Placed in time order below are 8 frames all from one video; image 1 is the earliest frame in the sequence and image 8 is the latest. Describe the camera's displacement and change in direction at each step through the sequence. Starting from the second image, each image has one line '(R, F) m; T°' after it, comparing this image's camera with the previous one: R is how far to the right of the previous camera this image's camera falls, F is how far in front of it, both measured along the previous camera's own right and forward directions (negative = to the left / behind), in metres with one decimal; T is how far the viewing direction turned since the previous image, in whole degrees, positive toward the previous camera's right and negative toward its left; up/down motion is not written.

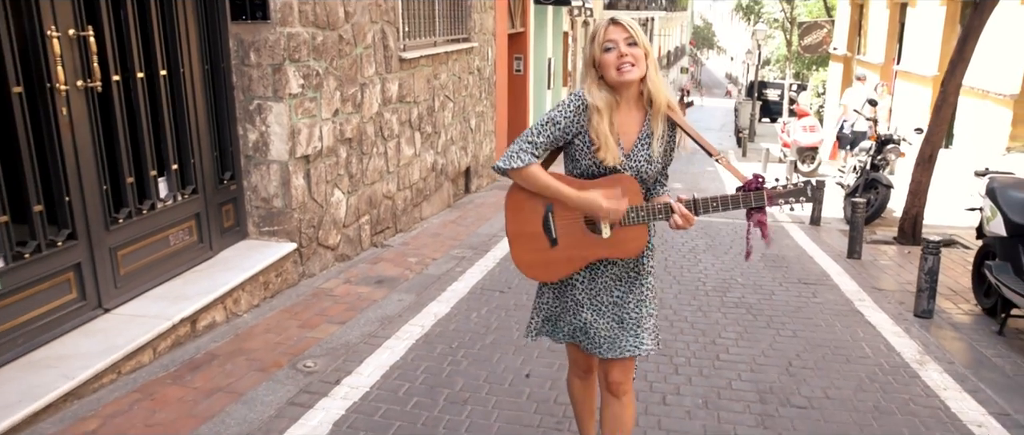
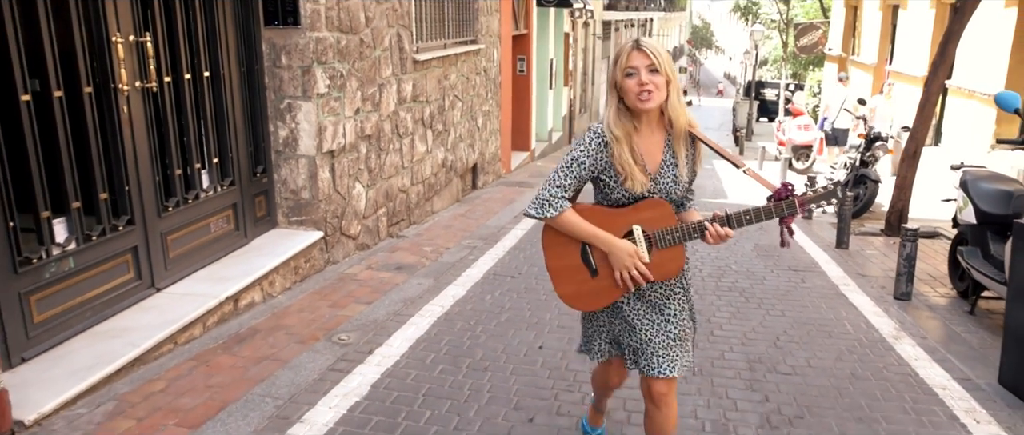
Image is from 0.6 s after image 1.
(-0.1, -0.5) m; 0°
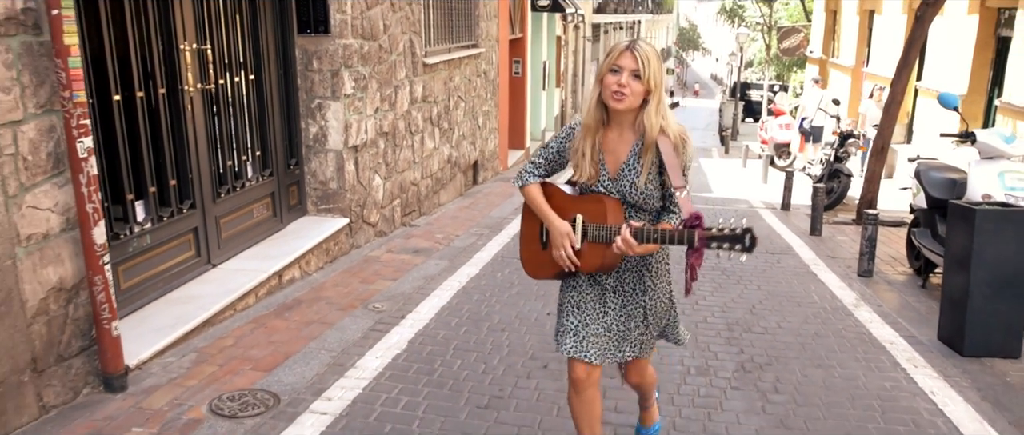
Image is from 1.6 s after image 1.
(-0.2, -0.7) m; +1°
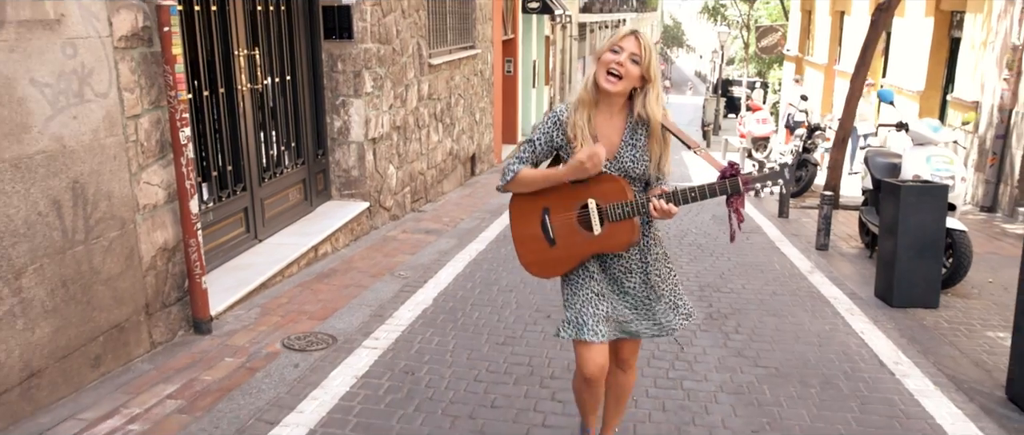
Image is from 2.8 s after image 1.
(-0.2, -0.9) m; +1°
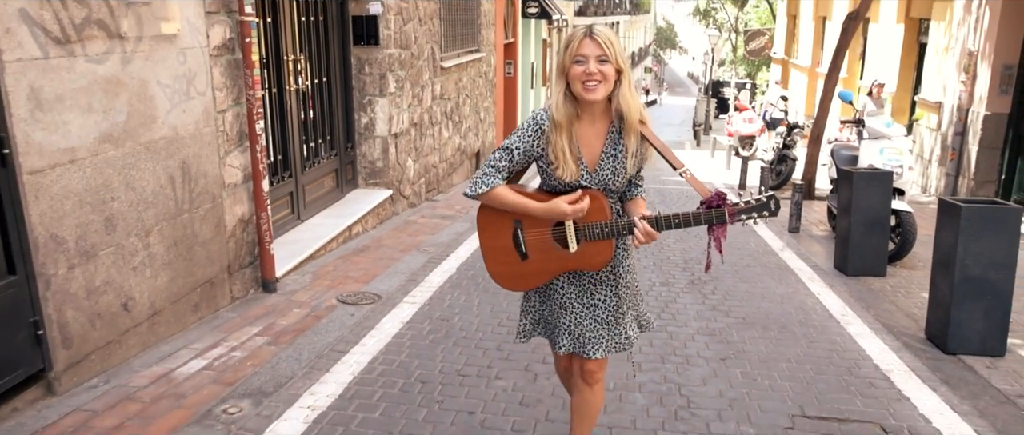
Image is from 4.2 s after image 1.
(-0.2, -1.0) m; 0°
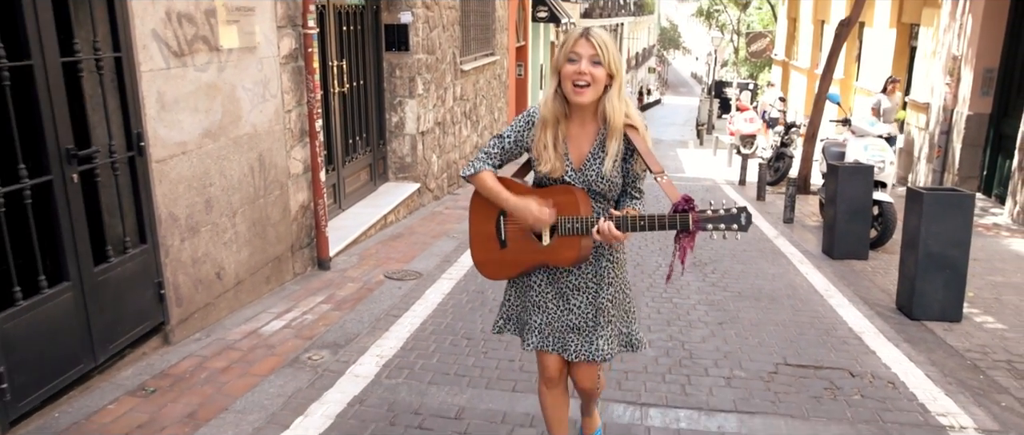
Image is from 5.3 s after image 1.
(-0.2, -0.8) m; 0°
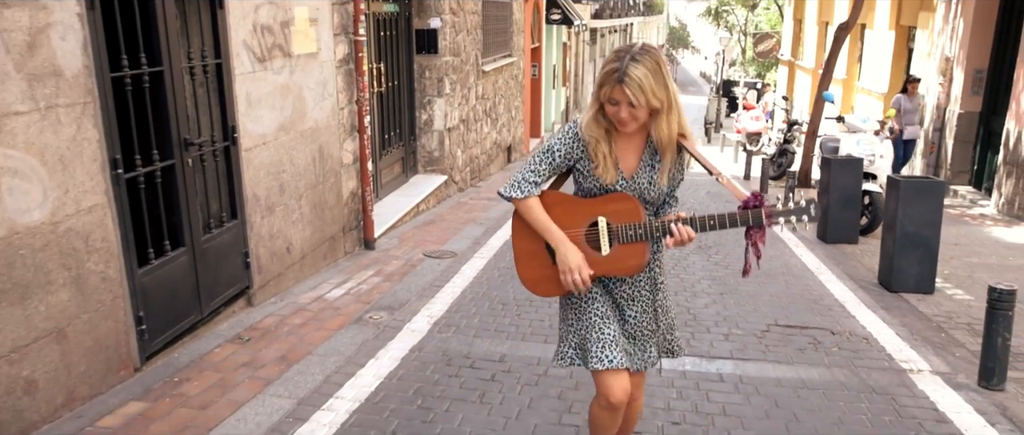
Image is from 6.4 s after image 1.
(-0.2, -0.8) m; -1°
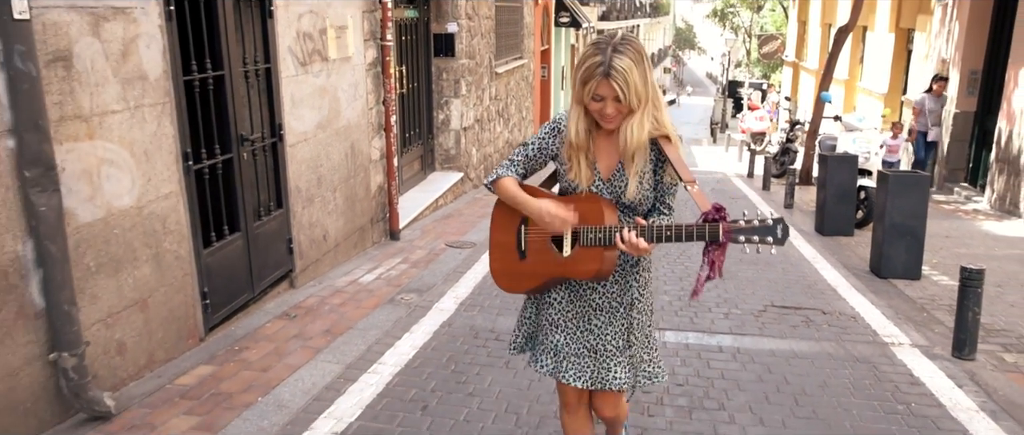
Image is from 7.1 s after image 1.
(-0.1, -0.5) m; 0°
